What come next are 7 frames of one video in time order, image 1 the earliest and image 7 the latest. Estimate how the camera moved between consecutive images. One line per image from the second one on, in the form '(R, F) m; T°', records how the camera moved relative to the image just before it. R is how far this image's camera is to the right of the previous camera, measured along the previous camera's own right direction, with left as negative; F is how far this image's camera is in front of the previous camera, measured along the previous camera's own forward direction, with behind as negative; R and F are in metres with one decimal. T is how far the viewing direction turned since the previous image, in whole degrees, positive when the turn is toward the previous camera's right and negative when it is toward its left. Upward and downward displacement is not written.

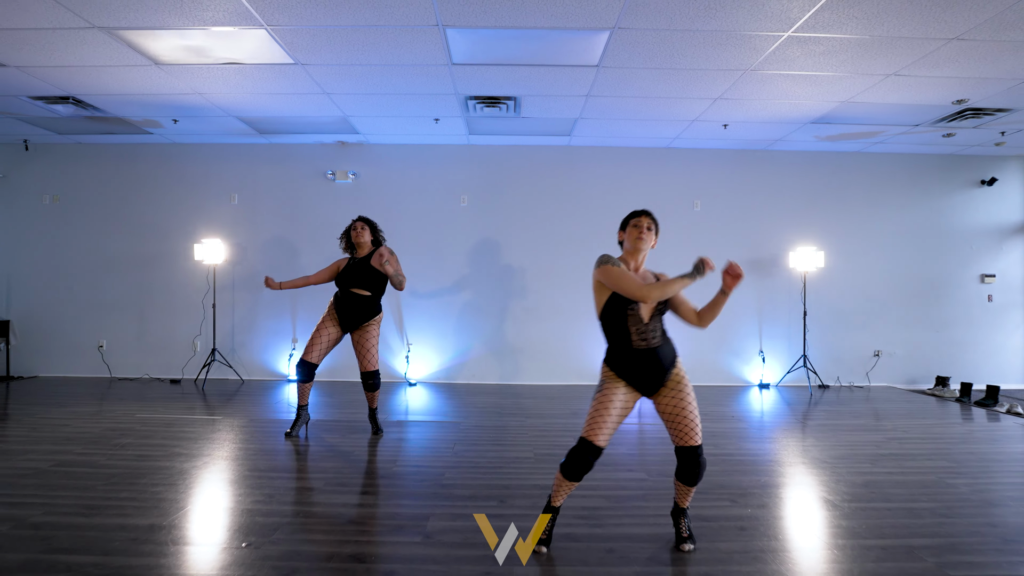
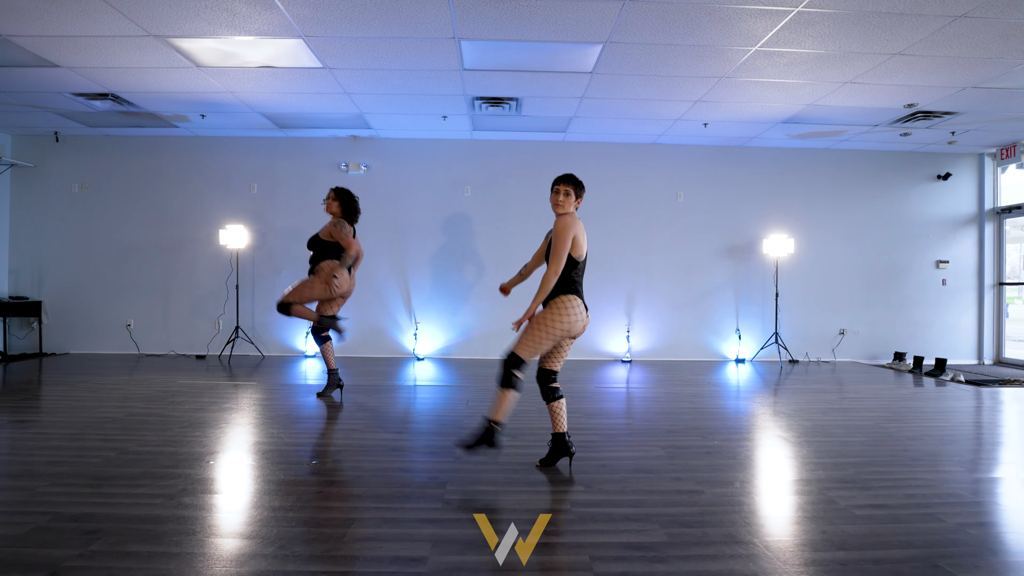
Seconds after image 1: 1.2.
(-0.1, -0.5) m; +1°
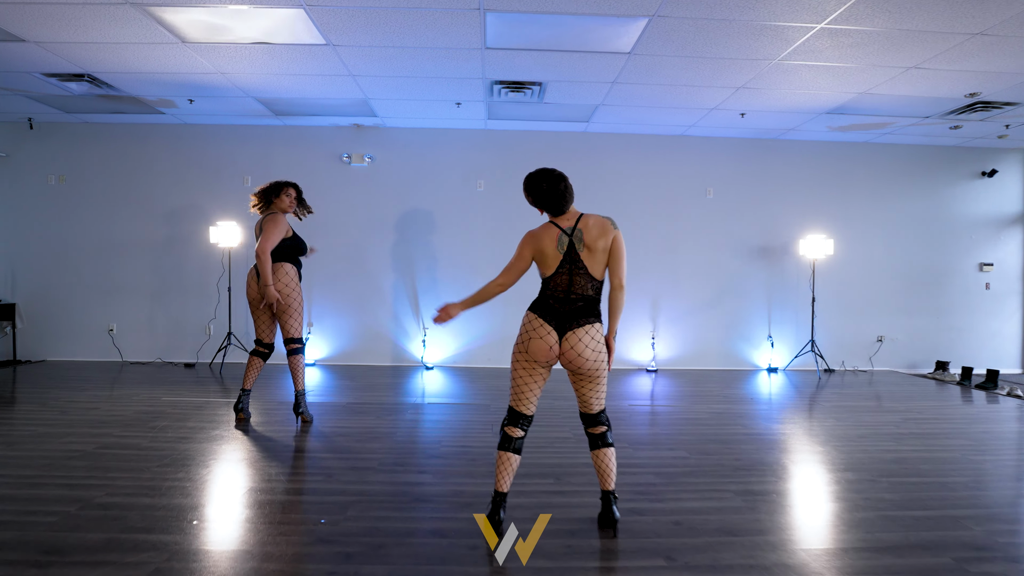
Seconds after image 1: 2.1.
(-0.2, +0.5) m; +1°
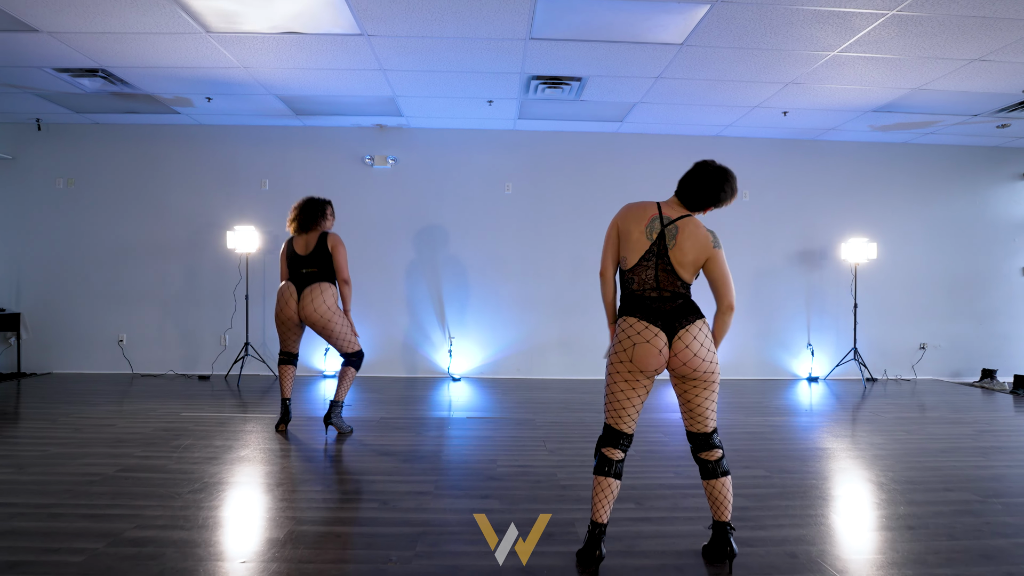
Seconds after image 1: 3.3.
(-0.3, +0.3) m; 0°
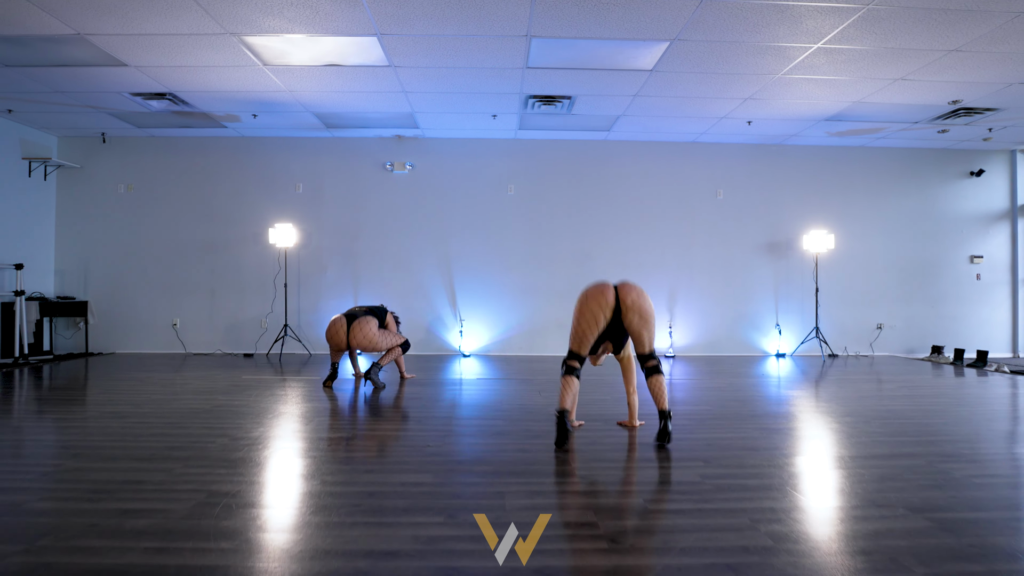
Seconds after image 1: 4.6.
(0.0, -0.8) m; -1°
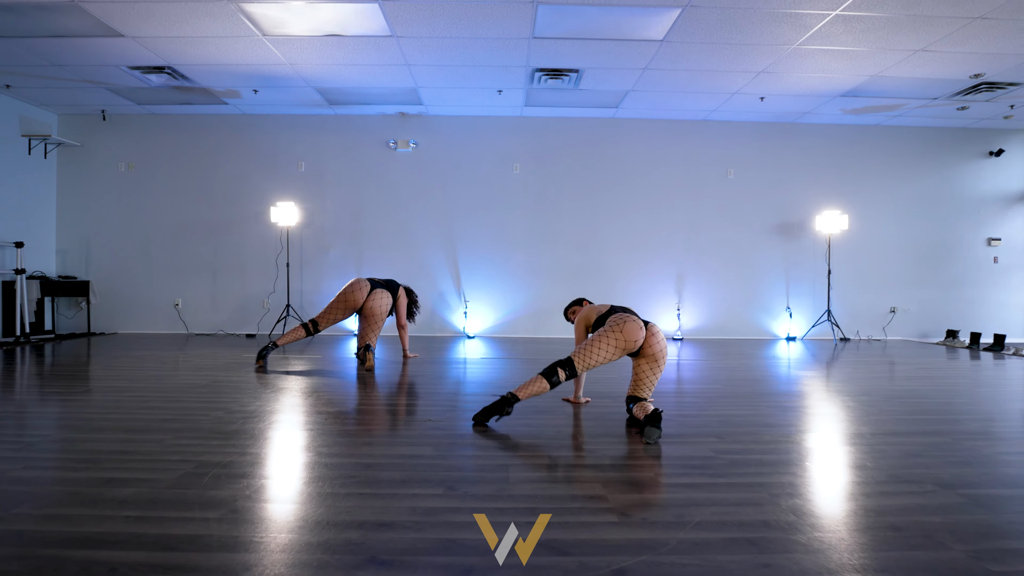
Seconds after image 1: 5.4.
(0.0, +0.1) m; -1°
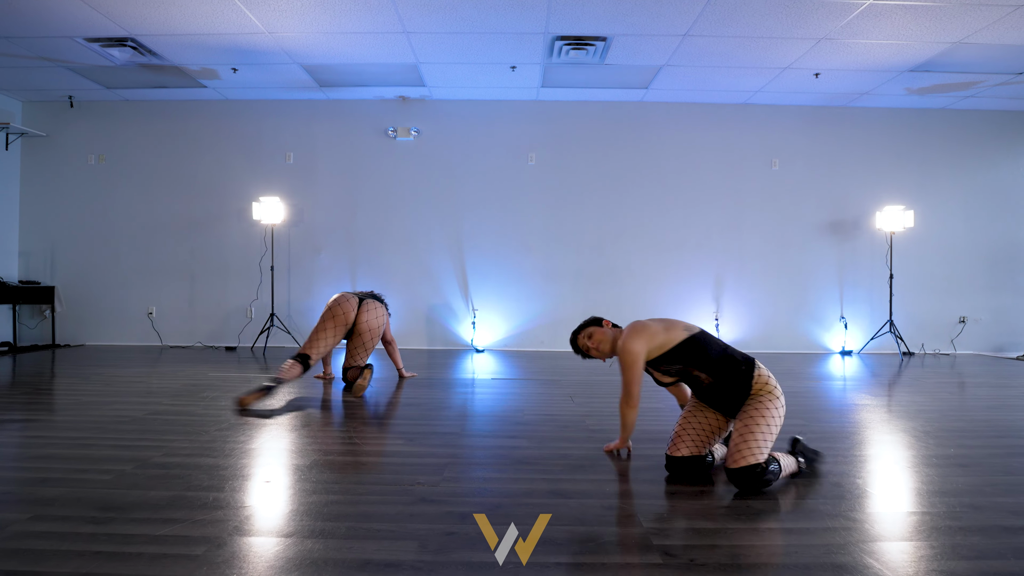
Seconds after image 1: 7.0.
(0.0, +0.7) m; -1°
